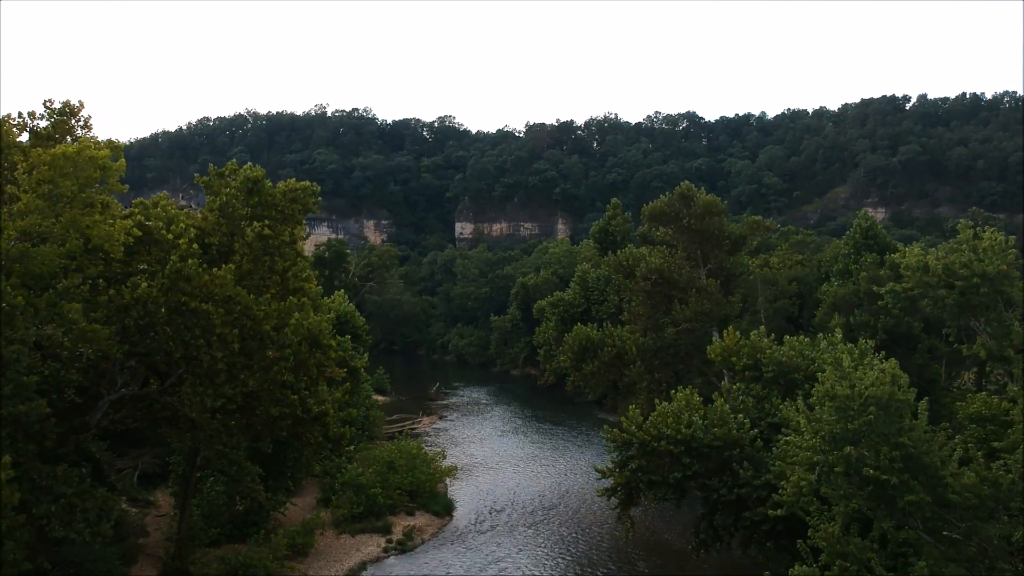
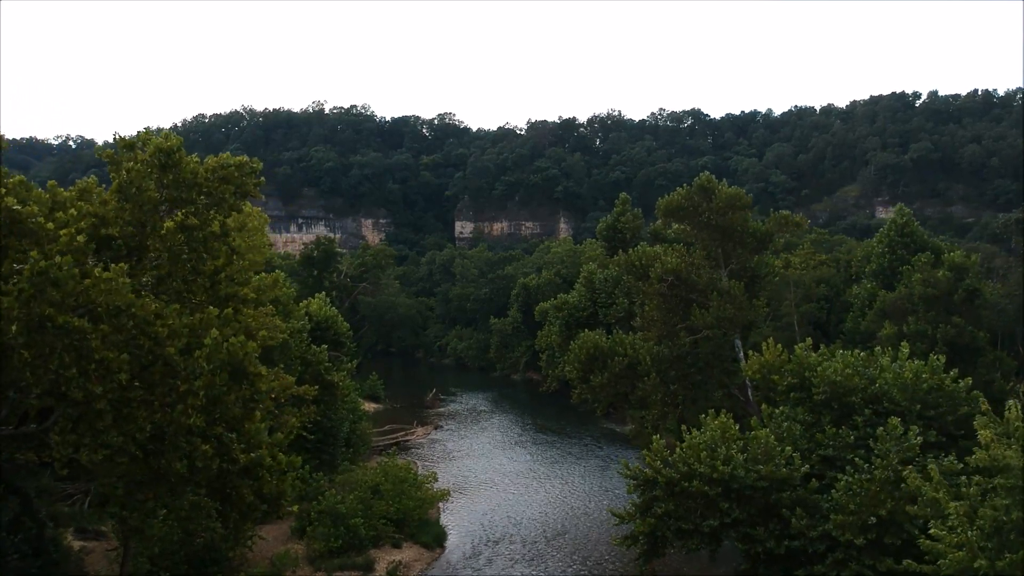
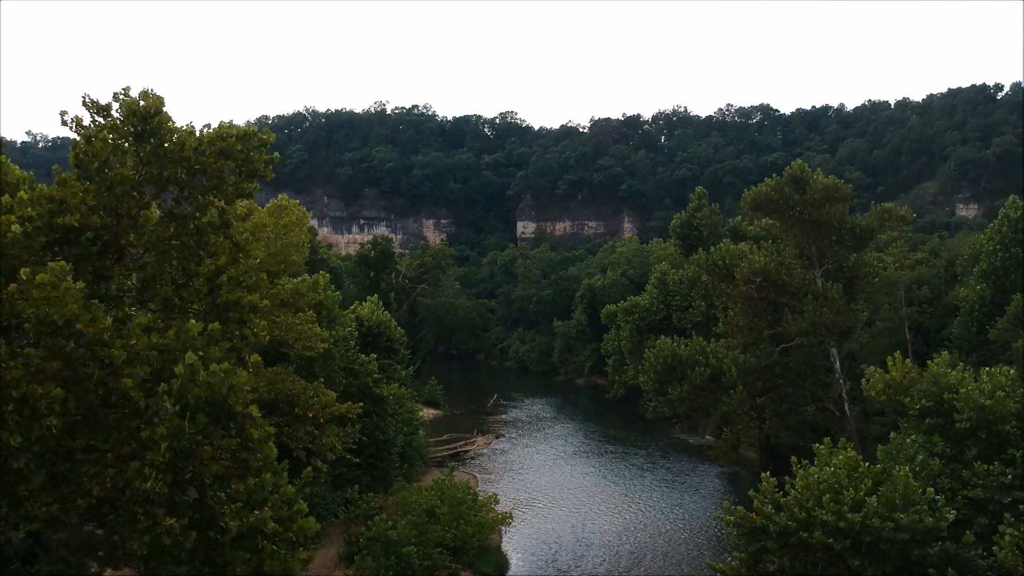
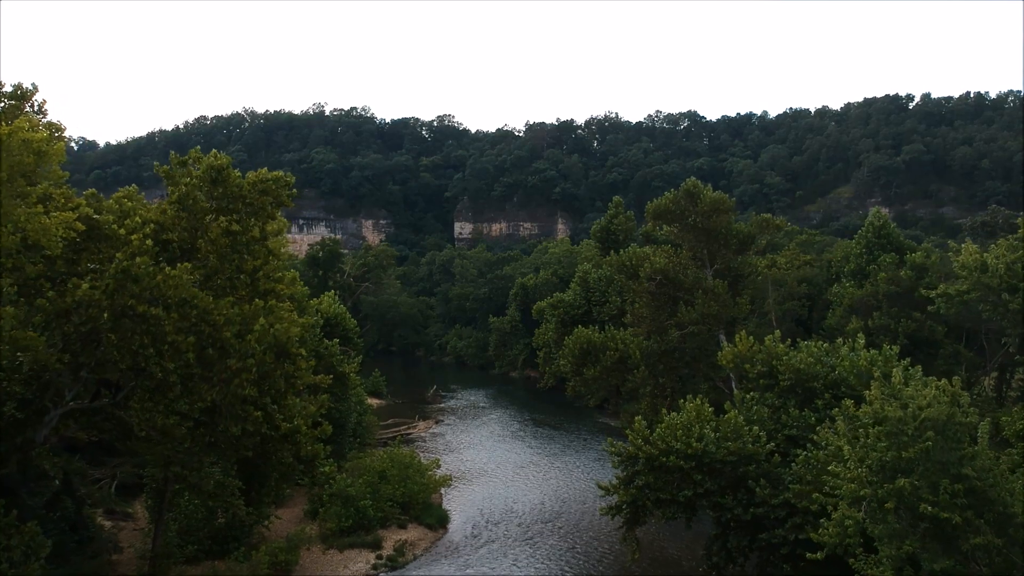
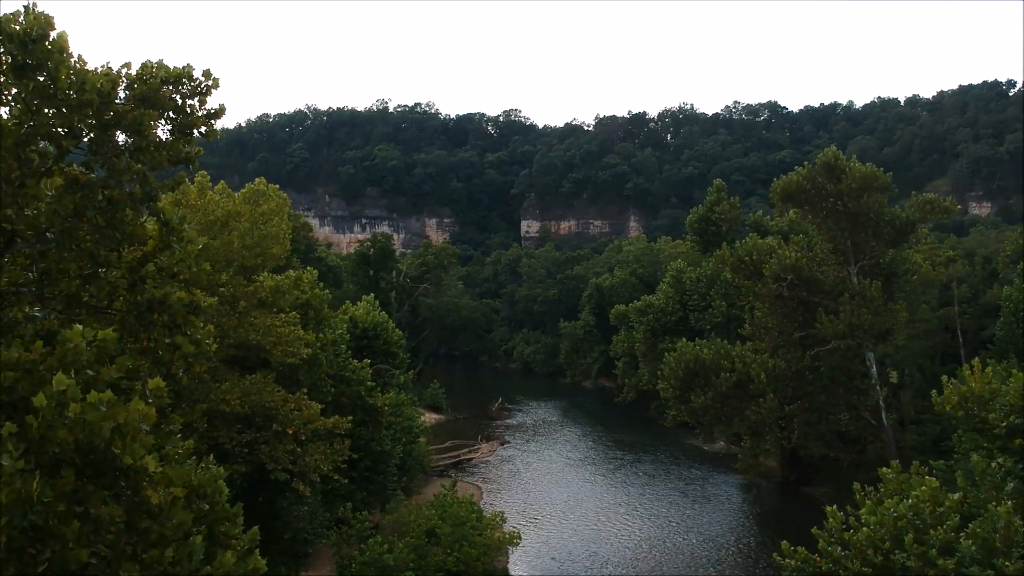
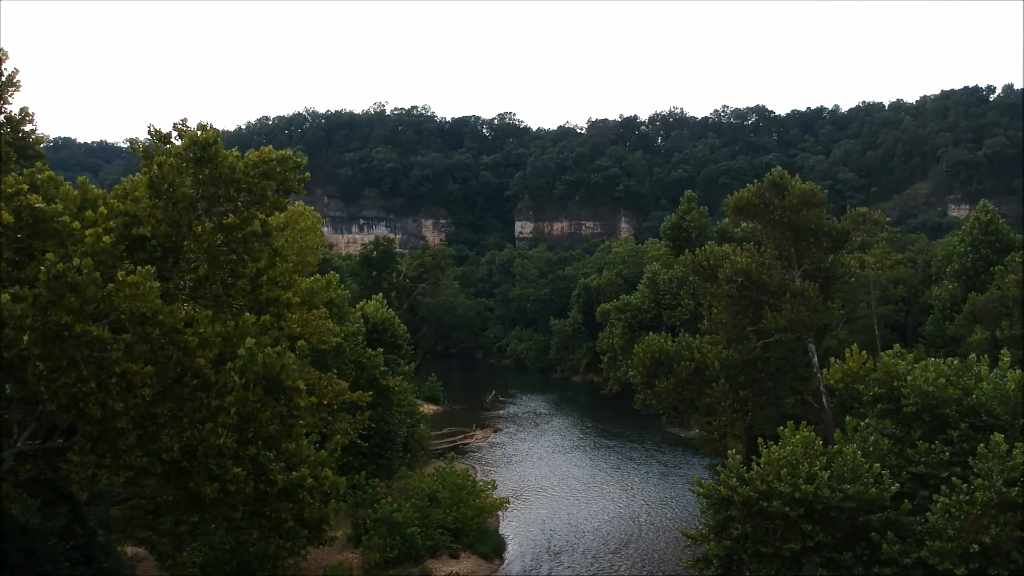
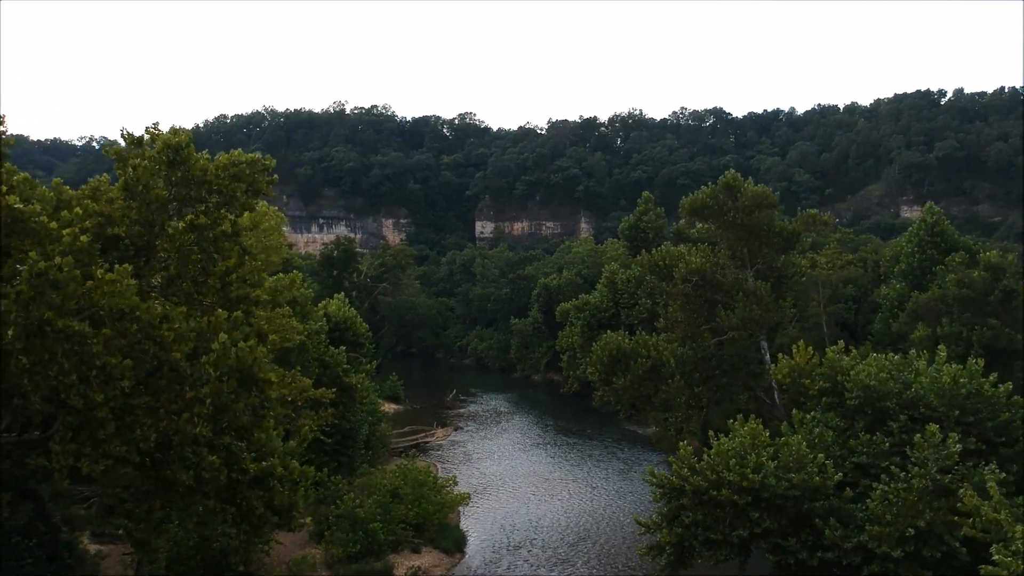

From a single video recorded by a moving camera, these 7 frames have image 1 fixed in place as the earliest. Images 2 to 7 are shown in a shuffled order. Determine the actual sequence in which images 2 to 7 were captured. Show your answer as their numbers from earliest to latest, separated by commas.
4, 2, 7, 6, 3, 5
